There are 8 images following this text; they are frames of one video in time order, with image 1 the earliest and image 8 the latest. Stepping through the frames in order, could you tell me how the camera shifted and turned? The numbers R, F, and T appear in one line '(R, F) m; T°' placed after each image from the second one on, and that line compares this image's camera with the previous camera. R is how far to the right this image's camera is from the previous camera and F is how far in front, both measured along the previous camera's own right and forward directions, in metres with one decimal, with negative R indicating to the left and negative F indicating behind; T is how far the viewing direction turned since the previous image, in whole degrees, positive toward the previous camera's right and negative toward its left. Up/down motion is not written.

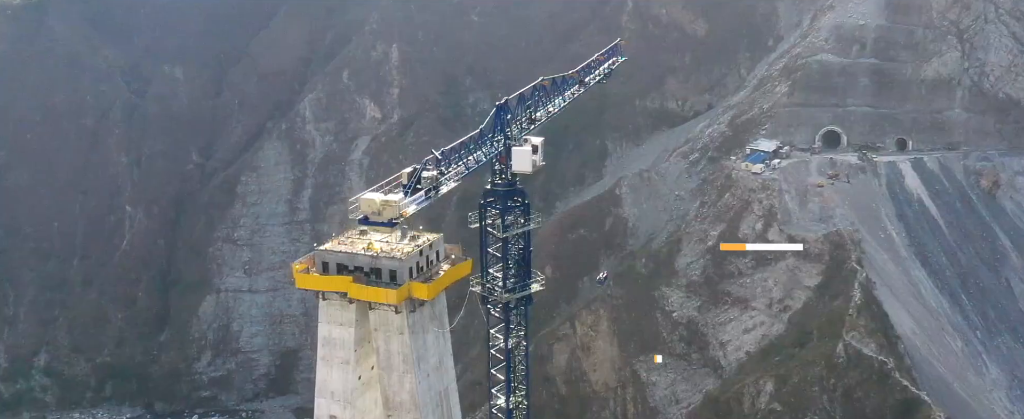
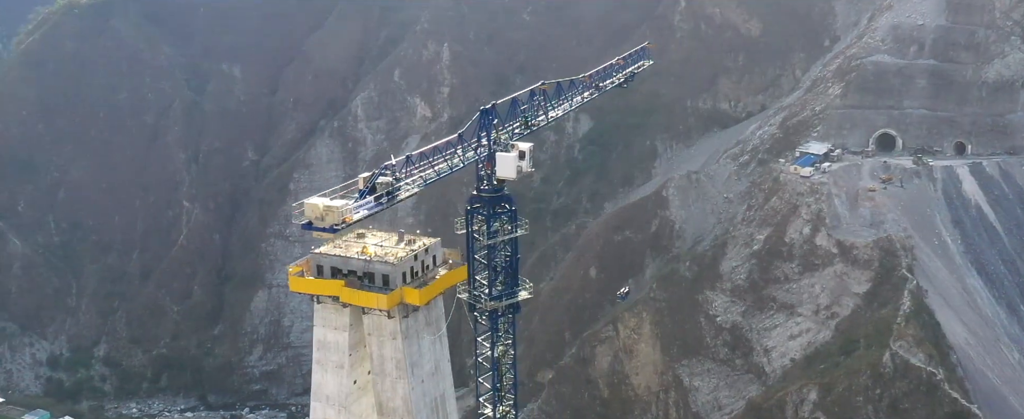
(+1.7, +0.2) m; -4°
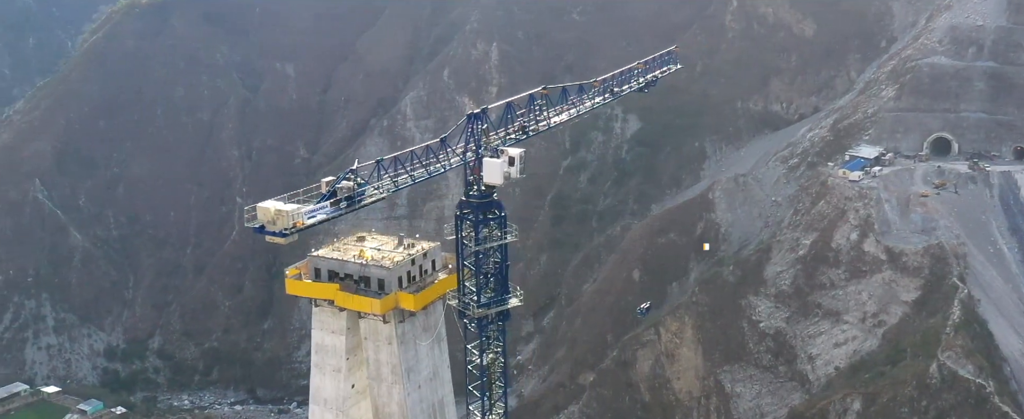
(+1.5, +0.2) m; -4°
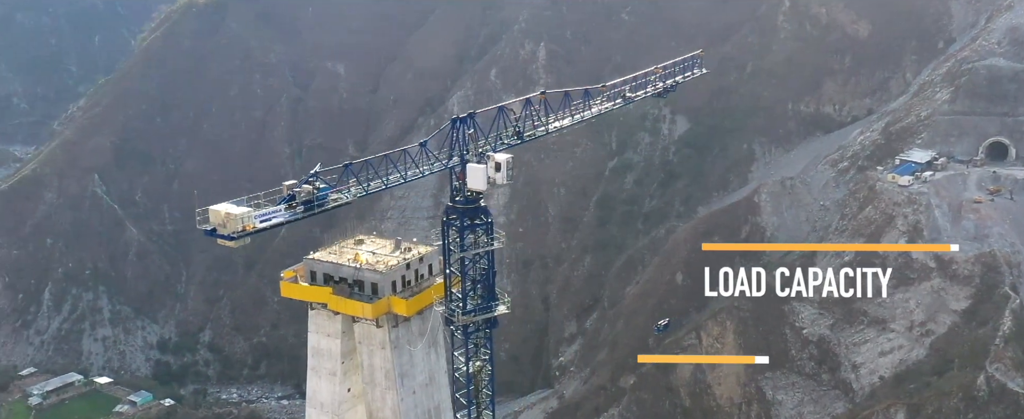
(+1.5, +0.3) m; -4°
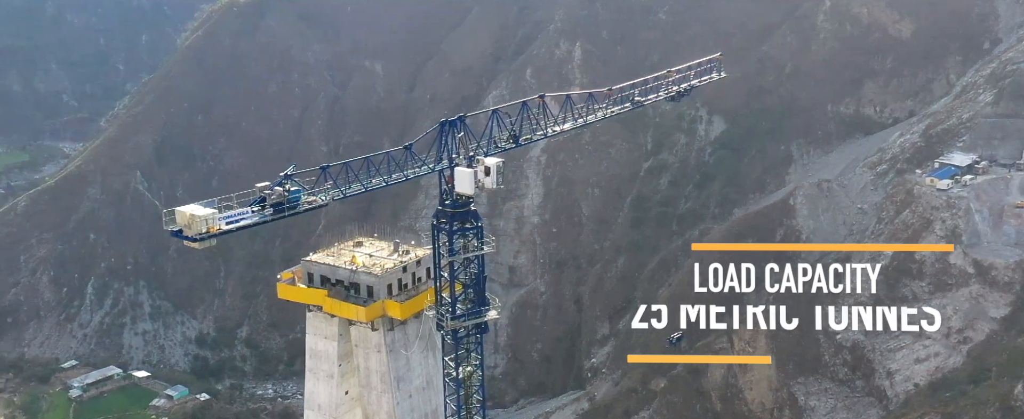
(+1.1, +0.2) m; -3°
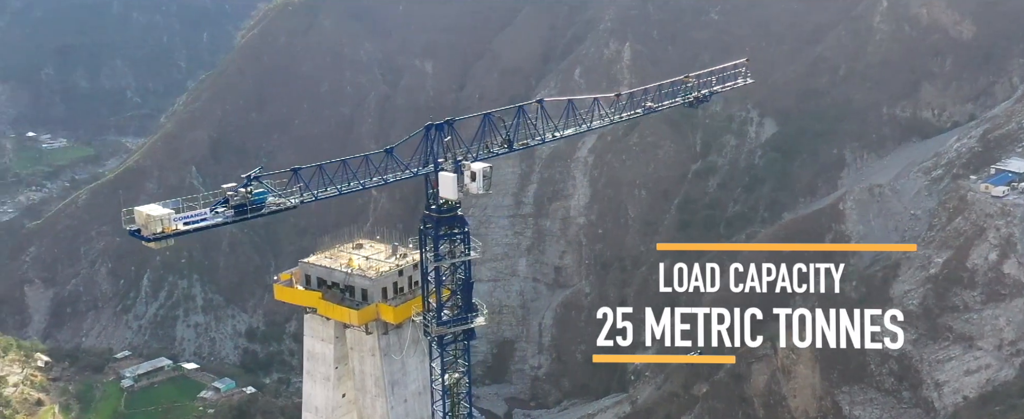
(+1.5, +0.4) m; -4°
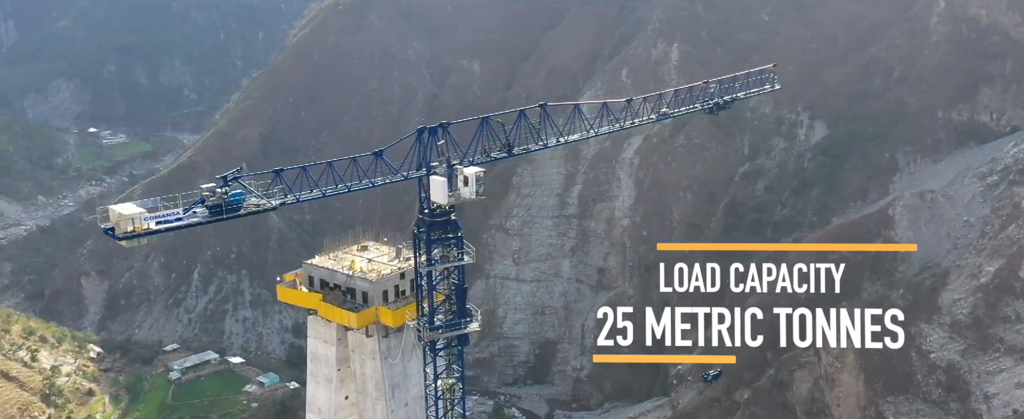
(+1.2, +0.4) m; -3°
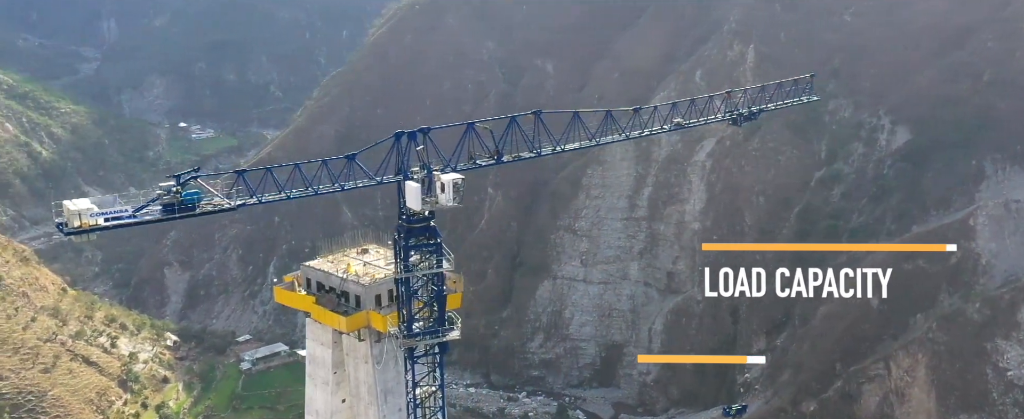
(+1.8, +0.6) m; -5°
